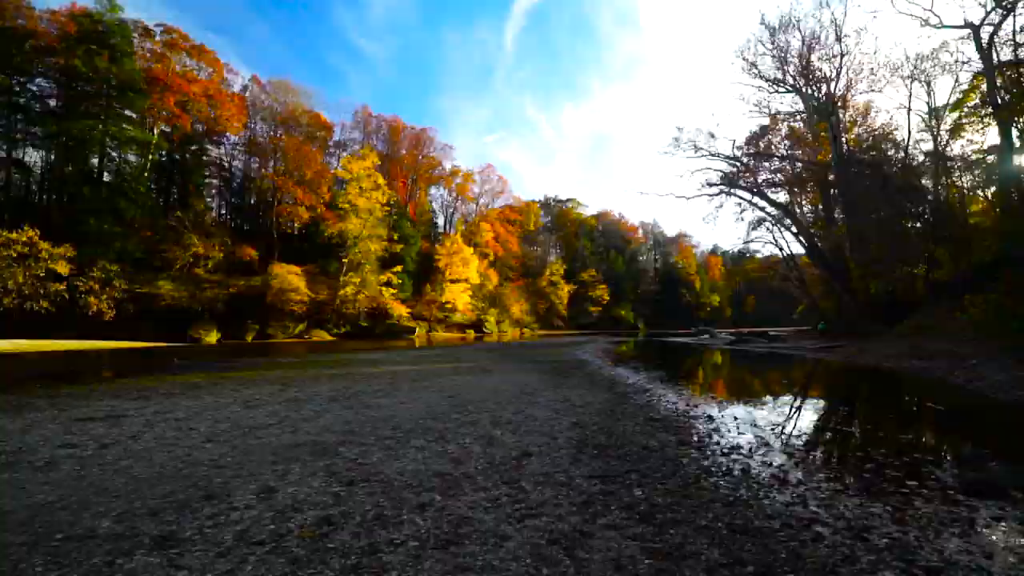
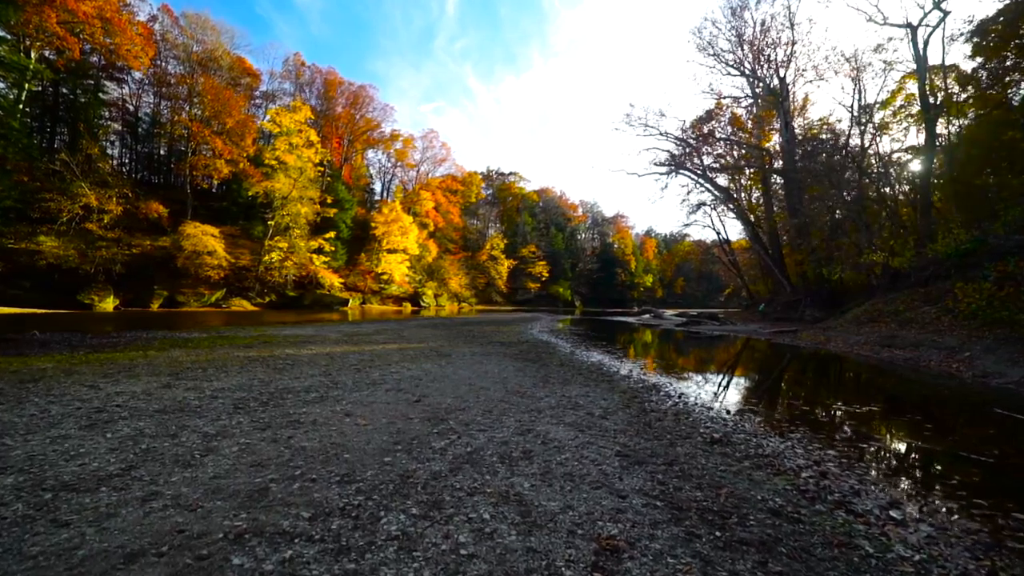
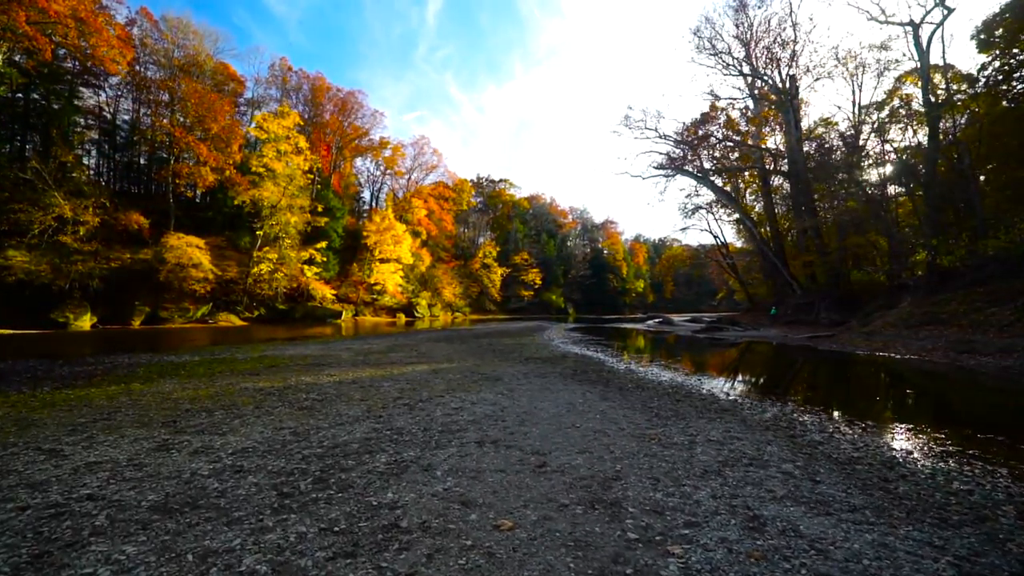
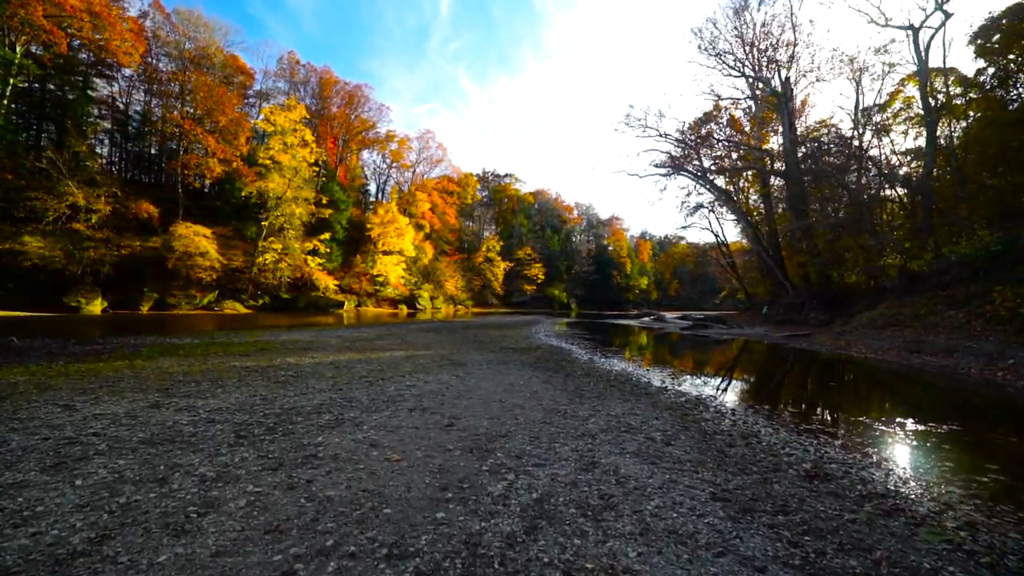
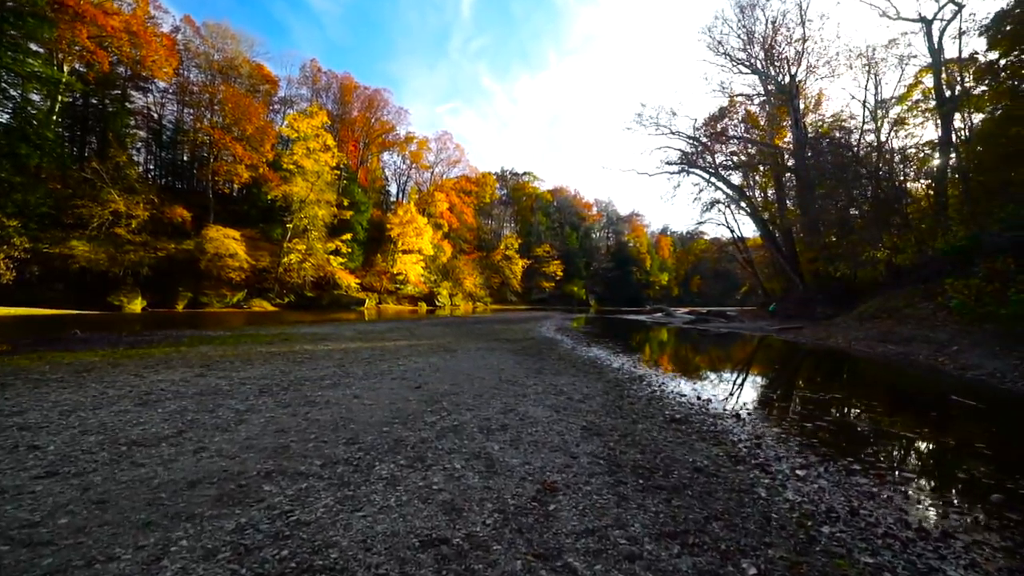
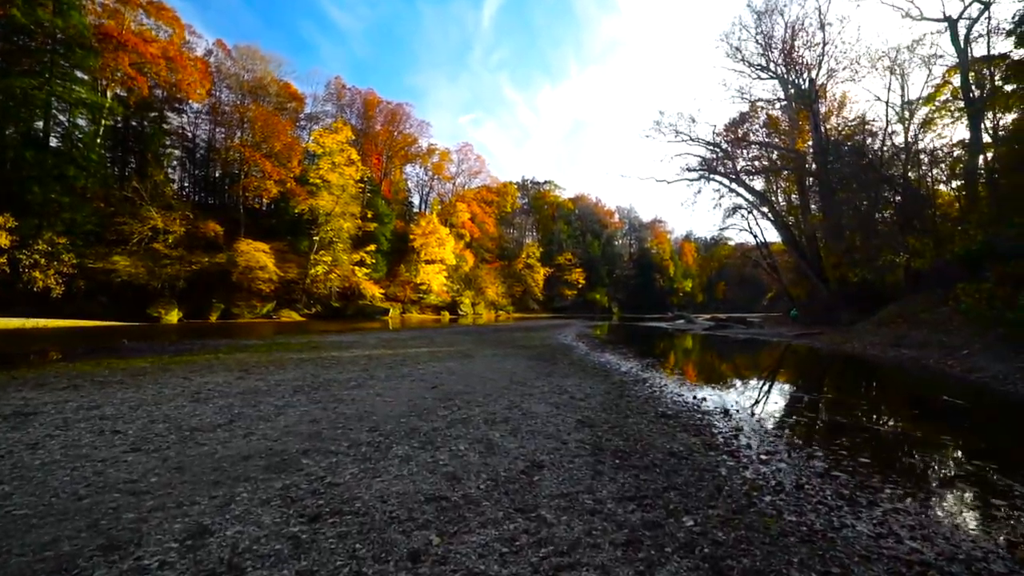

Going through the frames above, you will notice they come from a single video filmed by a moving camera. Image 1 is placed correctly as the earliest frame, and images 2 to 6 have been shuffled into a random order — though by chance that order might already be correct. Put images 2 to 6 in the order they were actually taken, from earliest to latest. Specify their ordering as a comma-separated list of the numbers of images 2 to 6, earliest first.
6, 5, 2, 4, 3
